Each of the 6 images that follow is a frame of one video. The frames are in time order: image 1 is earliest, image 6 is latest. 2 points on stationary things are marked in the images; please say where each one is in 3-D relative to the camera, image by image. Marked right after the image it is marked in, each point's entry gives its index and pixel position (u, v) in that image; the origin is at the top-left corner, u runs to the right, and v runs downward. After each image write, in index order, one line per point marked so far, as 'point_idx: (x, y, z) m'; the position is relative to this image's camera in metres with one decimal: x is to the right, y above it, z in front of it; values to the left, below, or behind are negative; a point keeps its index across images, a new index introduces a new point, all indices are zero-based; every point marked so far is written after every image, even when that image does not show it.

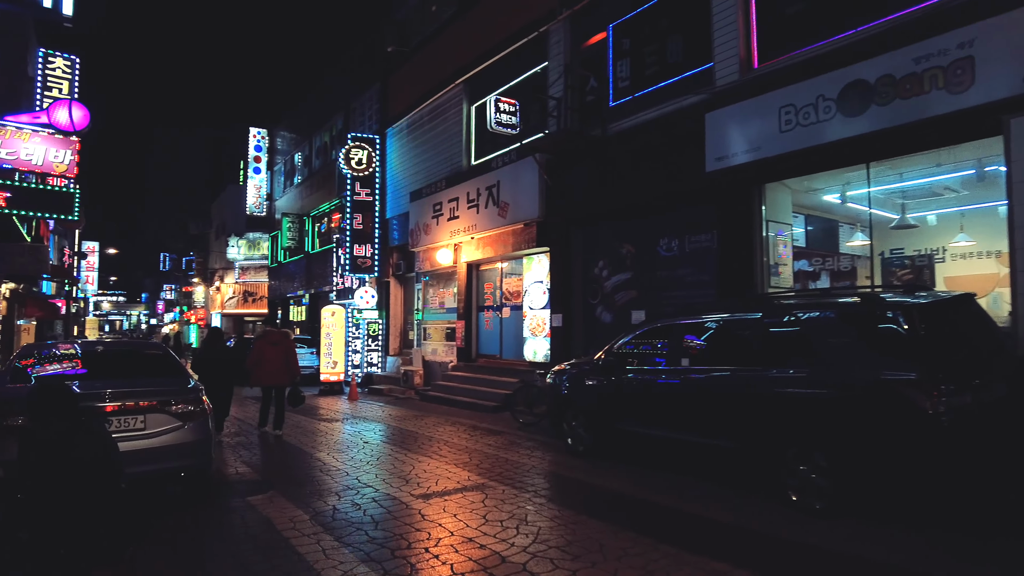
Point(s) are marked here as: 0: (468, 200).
0: (-1.1, +2.2, +15.4) m
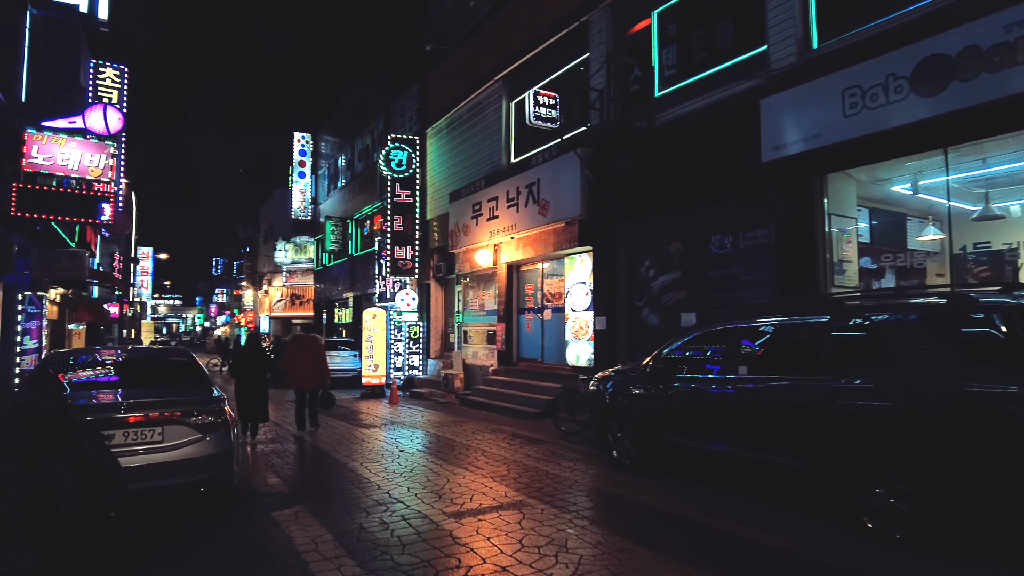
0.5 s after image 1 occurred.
0: (-0.1, +2.1, +15.0) m
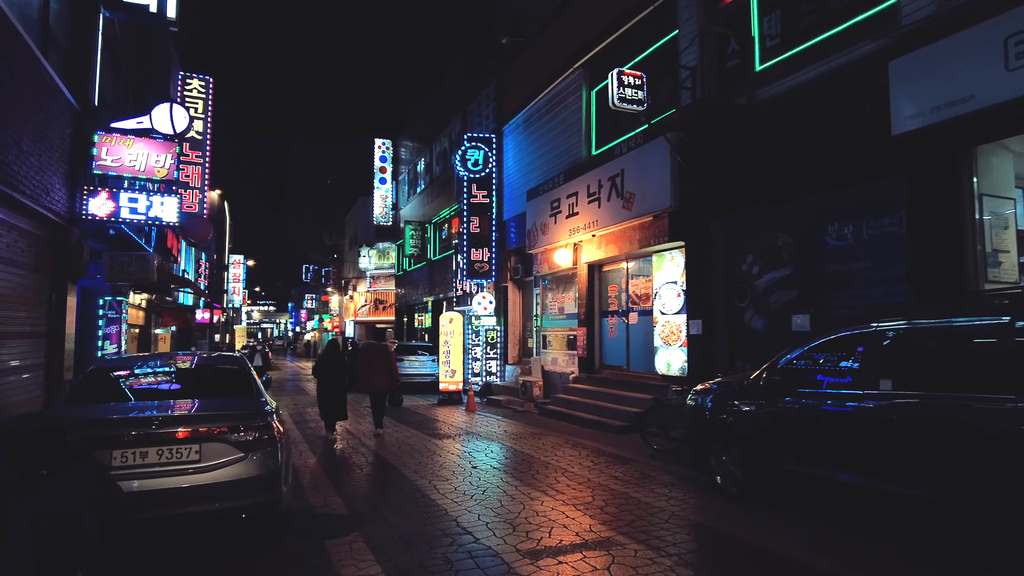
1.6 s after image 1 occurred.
0: (+1.7, +2.1, +13.9) m
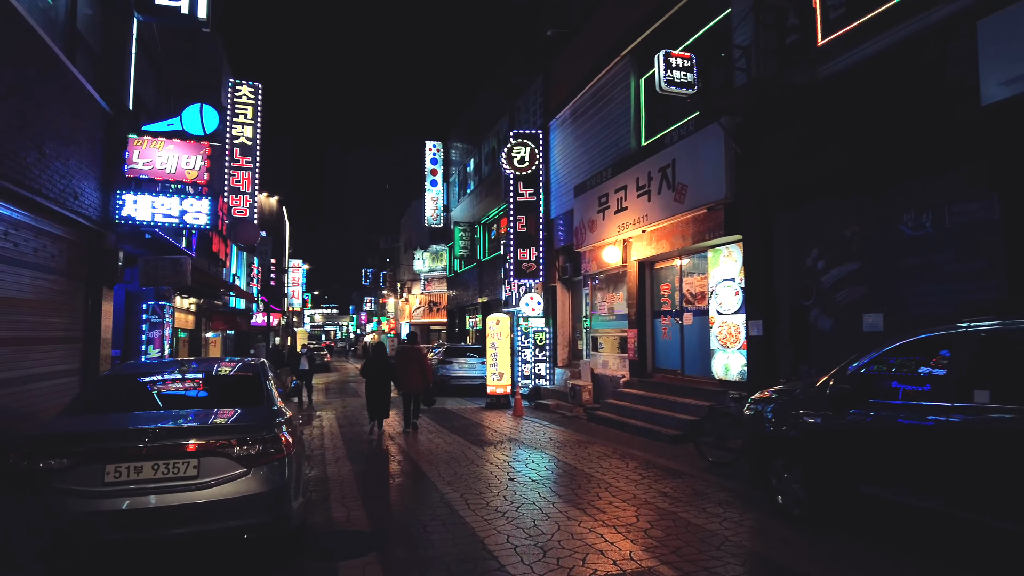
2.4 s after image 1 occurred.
0: (+2.6, +2.1, +13.2) m
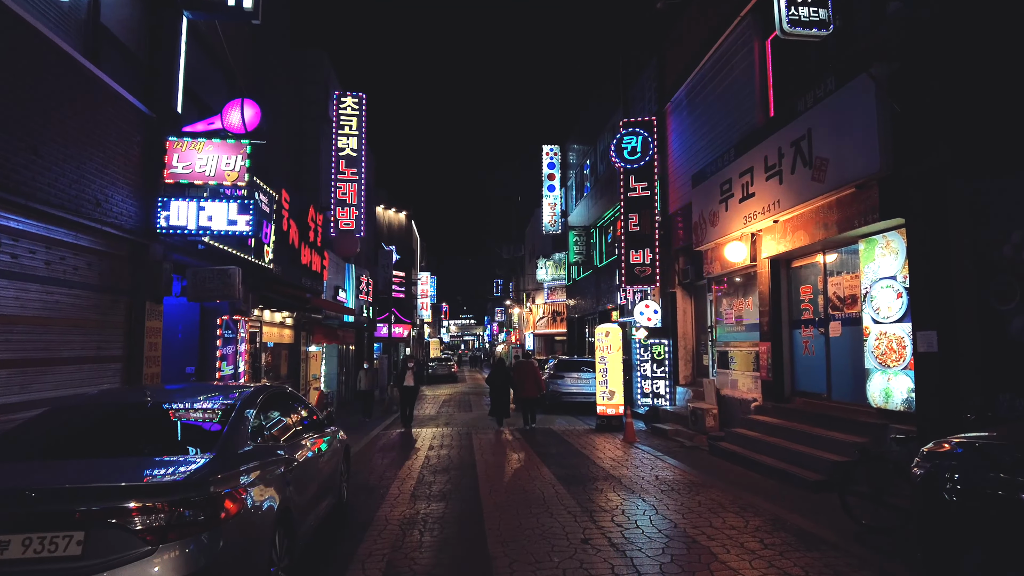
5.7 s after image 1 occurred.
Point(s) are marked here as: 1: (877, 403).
0: (+4.3, +2.0, +10.8) m
1: (+5.1, -1.6, +8.8) m
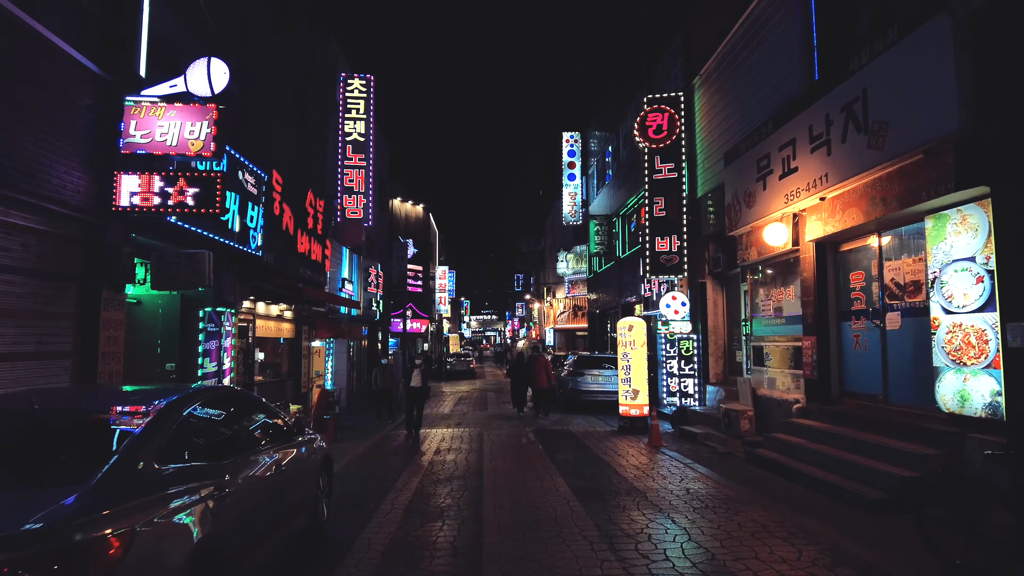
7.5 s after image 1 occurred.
0: (+4.5, +2.2, +9.5) m
1: (+5.2, -1.4, +7.5) m
